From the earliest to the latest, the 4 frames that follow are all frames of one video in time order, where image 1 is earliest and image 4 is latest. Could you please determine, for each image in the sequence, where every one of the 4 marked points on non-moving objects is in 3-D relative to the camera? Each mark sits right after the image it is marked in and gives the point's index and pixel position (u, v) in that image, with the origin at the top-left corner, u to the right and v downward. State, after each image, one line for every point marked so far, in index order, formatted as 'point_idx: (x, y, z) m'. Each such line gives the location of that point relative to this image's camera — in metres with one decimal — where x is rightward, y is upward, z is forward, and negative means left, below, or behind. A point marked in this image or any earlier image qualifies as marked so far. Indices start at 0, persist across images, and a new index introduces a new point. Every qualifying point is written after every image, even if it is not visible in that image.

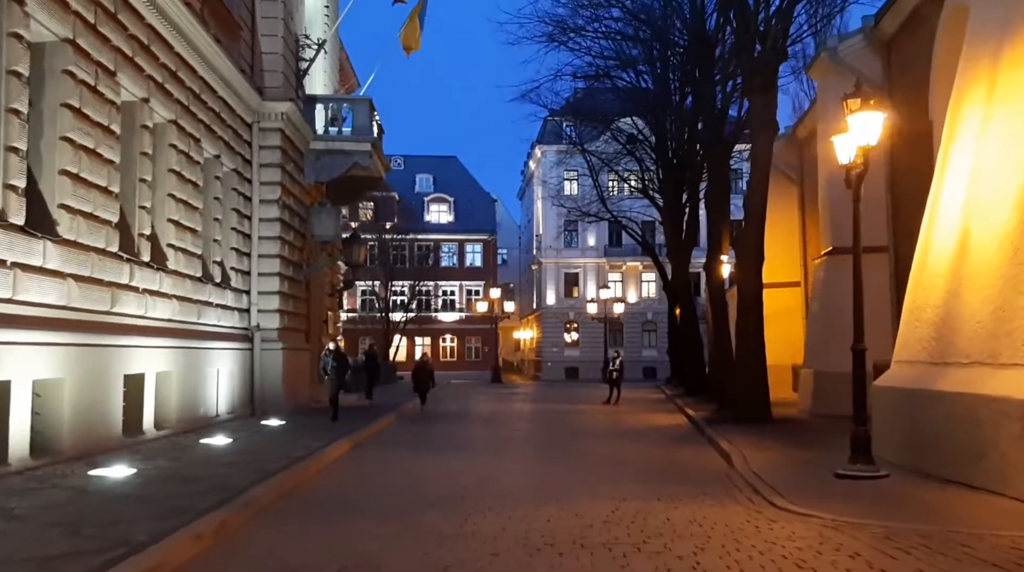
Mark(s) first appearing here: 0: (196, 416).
0: (-5.5, -2.3, +18.3) m
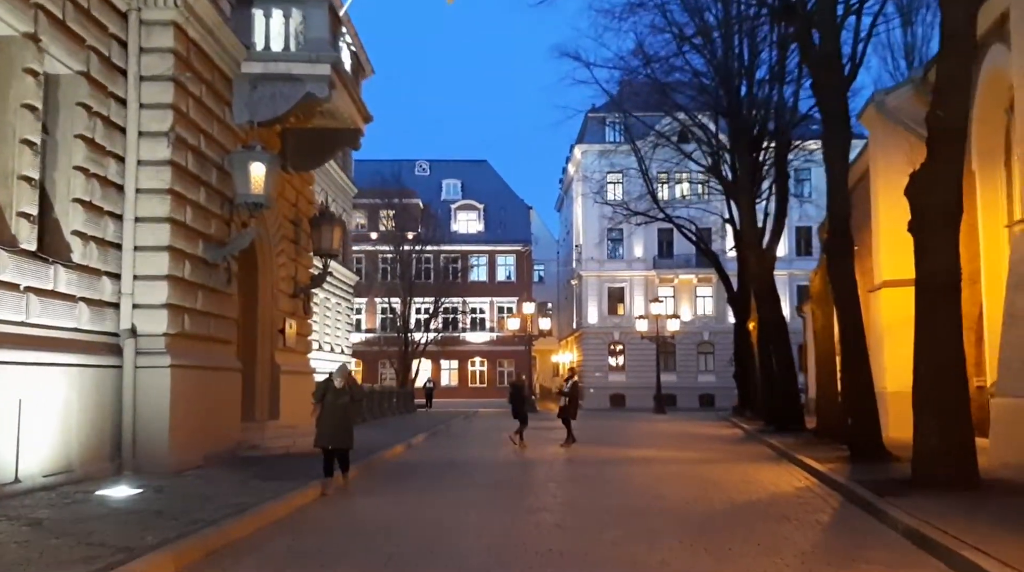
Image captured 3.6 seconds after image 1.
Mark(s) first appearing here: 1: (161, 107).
0: (-5.4, -1.9, +9.7) m
1: (-5.0, +2.5, +15.0) m
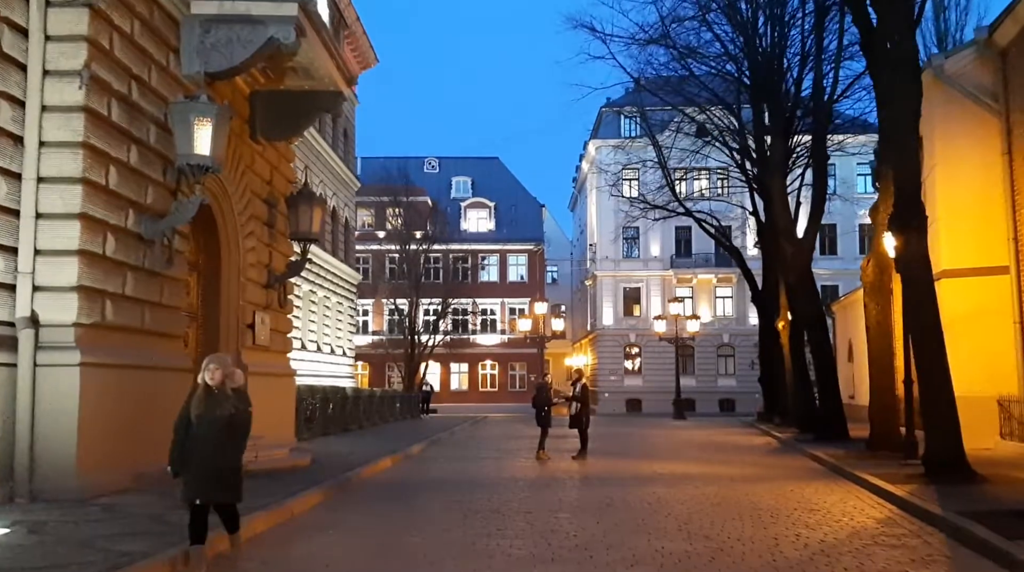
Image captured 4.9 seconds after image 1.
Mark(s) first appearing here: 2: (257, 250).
0: (-5.4, -1.6, +6.7) m
1: (-5.0, +2.8, +12.0) m
2: (-4.7, +0.7, +19.3) m
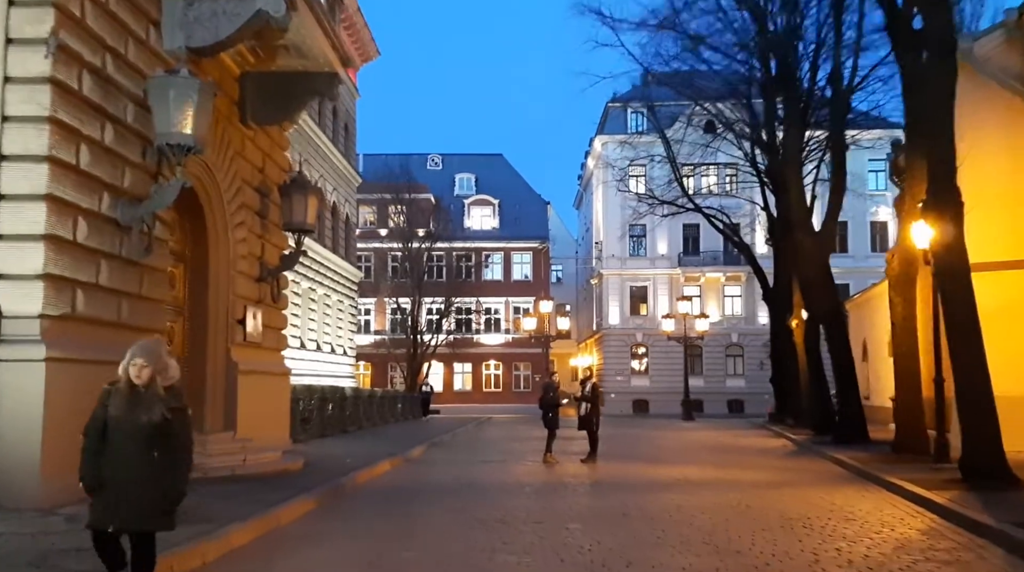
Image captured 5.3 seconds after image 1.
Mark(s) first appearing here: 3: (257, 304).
0: (-5.4, -1.5, +5.6) m
1: (-4.9, +2.9, +11.0) m
2: (-4.6, +0.8, +18.2) m
3: (-4.5, -0.3, +18.8) m
